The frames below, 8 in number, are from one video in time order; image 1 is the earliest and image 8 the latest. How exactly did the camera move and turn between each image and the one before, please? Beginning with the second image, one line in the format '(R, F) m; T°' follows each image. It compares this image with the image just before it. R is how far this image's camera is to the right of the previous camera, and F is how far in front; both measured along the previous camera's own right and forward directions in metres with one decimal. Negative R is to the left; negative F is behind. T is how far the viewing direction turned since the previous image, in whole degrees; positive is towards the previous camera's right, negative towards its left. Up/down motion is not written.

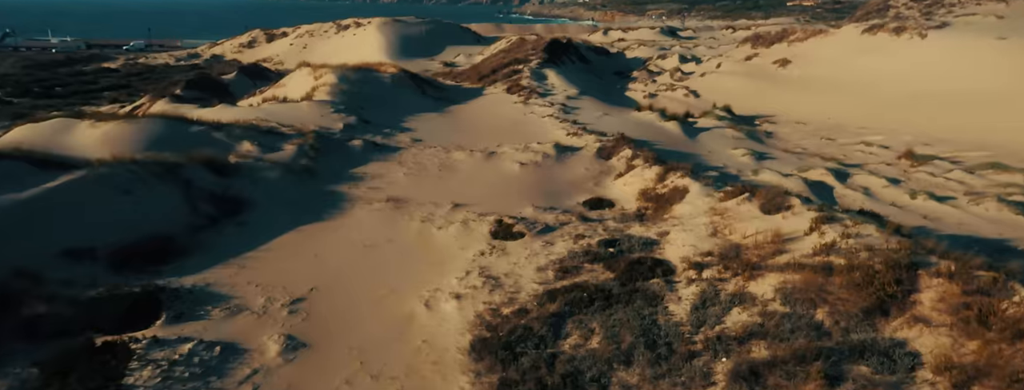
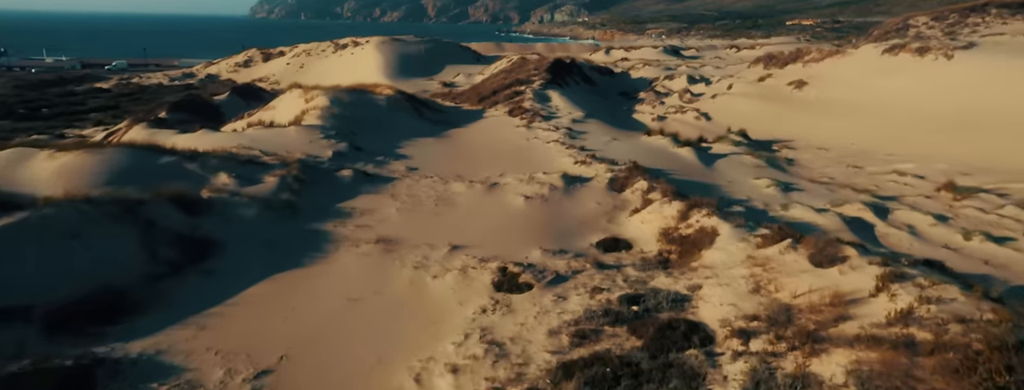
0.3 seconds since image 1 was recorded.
(-0.1, +1.3) m; 0°
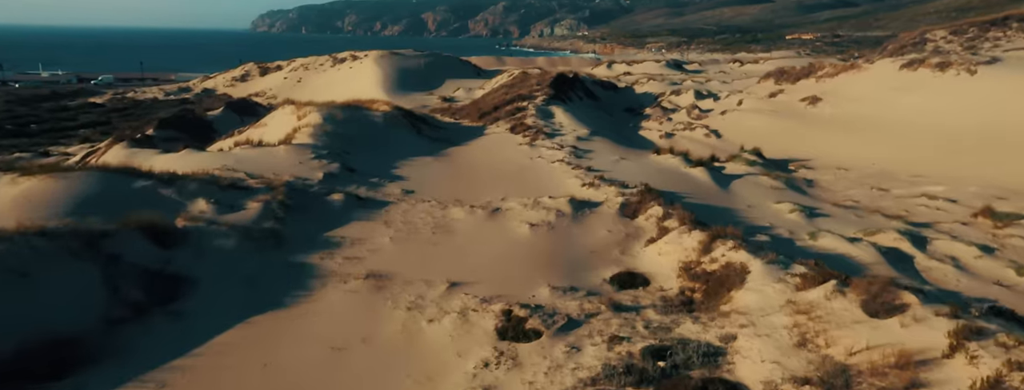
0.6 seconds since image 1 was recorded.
(-0.1, +1.0) m; 0°
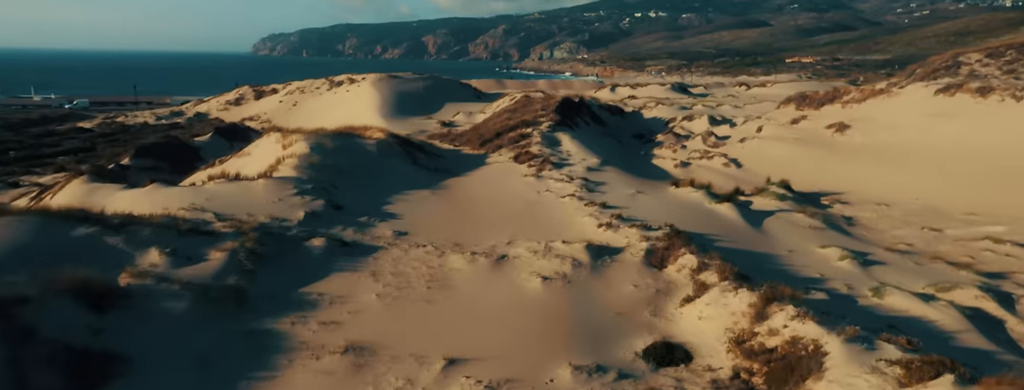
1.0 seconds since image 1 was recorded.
(-0.1, +1.7) m; 0°
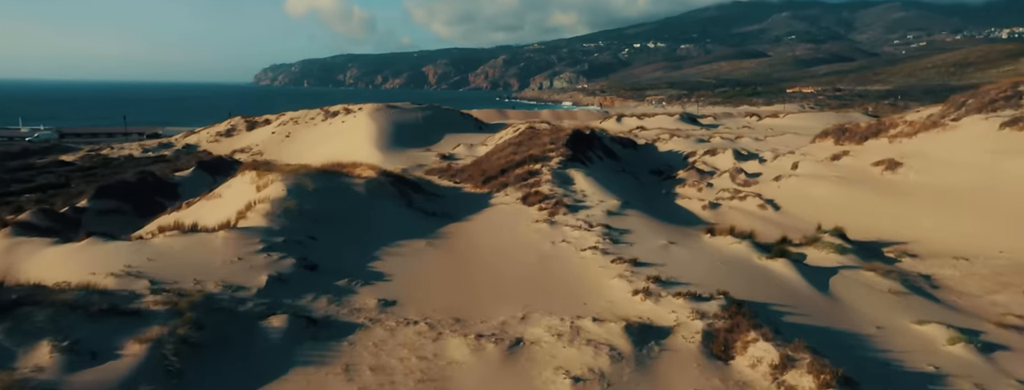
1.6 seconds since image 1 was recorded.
(-0.2, +2.5) m; 0°
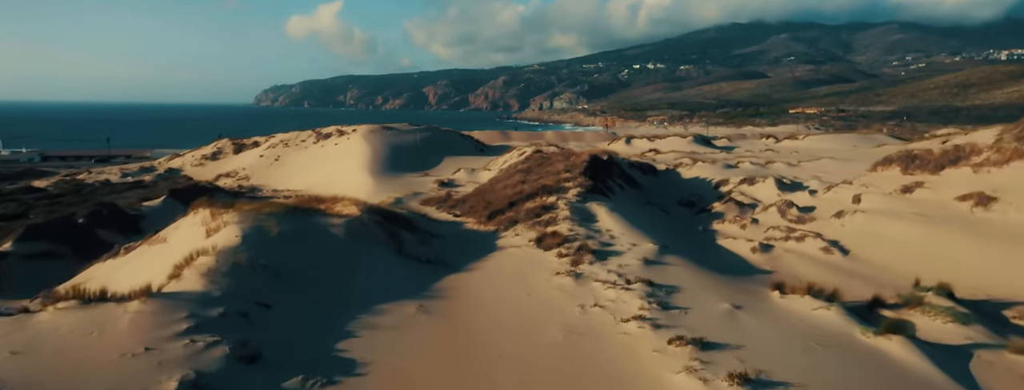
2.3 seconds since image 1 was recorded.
(-0.3, +3.3) m; 0°
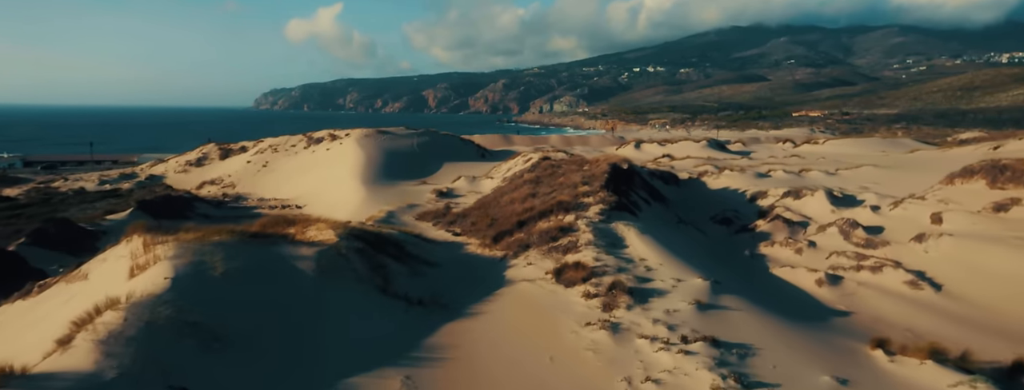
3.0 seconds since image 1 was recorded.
(-0.2, +3.0) m; 0°
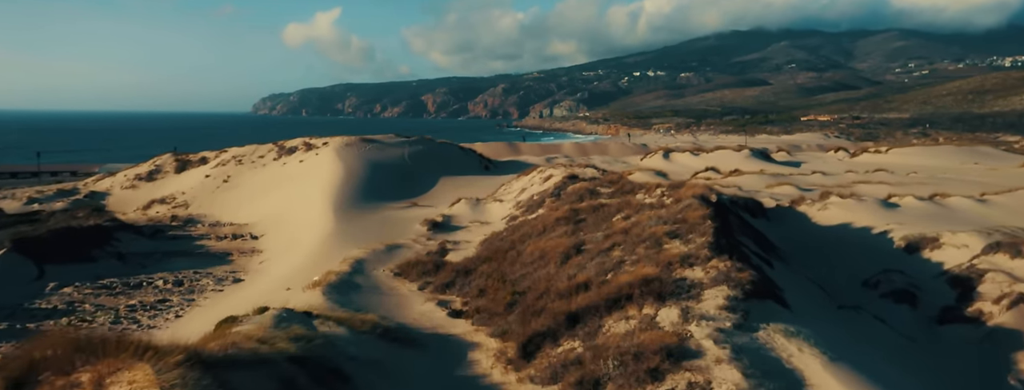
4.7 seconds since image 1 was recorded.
(-0.6, +7.6) m; 0°
